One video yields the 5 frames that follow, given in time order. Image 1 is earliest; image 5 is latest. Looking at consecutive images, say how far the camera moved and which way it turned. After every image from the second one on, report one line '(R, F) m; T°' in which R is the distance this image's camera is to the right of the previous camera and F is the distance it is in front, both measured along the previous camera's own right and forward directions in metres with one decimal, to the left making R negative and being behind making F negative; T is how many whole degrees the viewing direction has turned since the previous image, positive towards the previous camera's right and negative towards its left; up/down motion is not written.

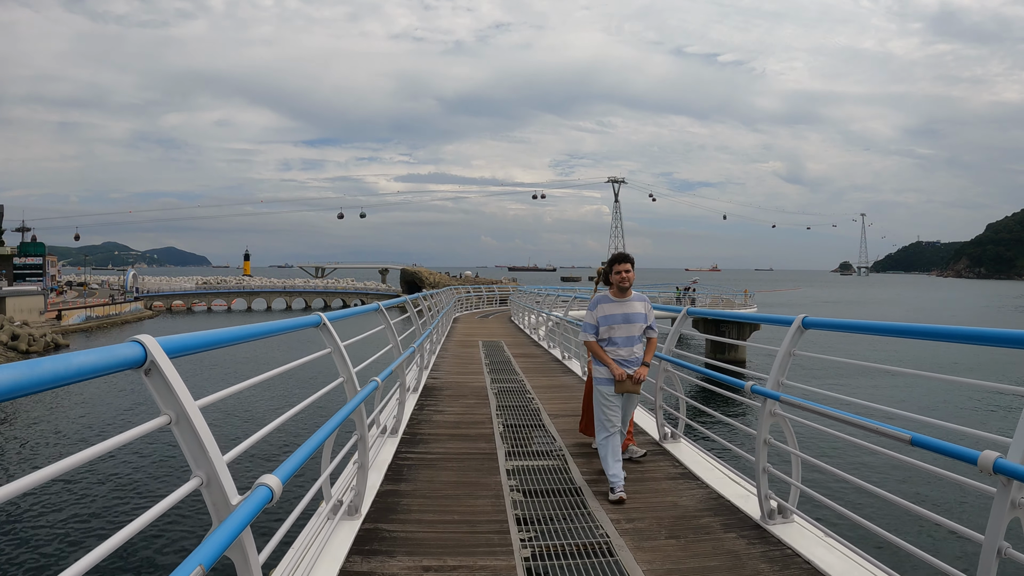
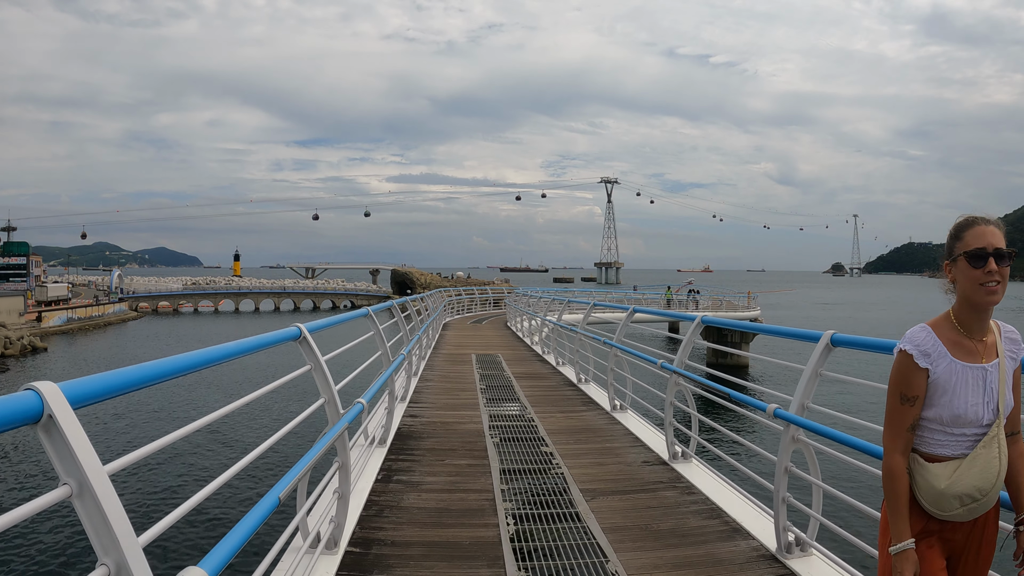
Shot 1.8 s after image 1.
(-0.1, +1.3) m; +1°
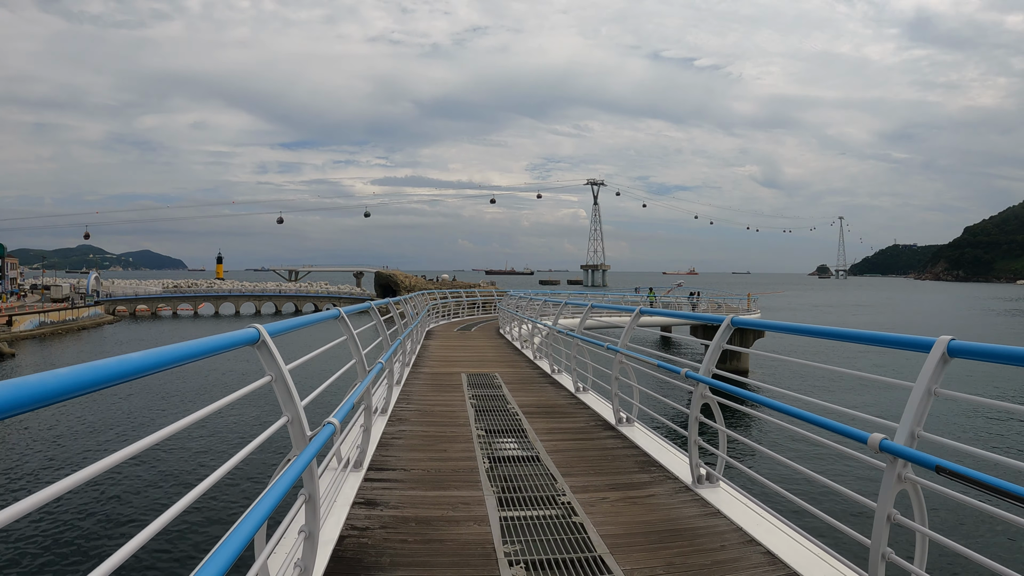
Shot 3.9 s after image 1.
(-0.2, +1.5) m; +2°
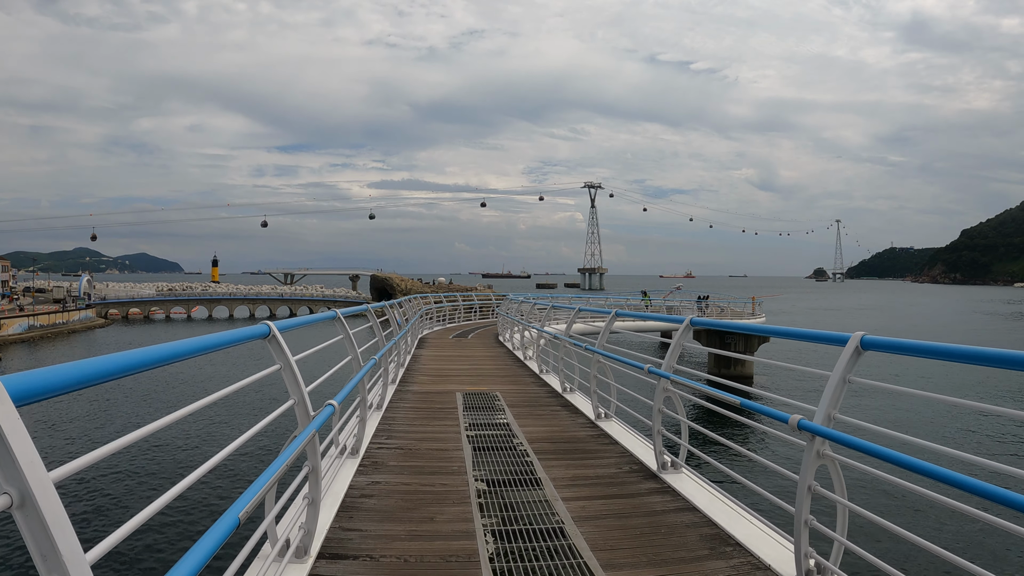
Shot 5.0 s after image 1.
(-0.1, +0.8) m; 0°
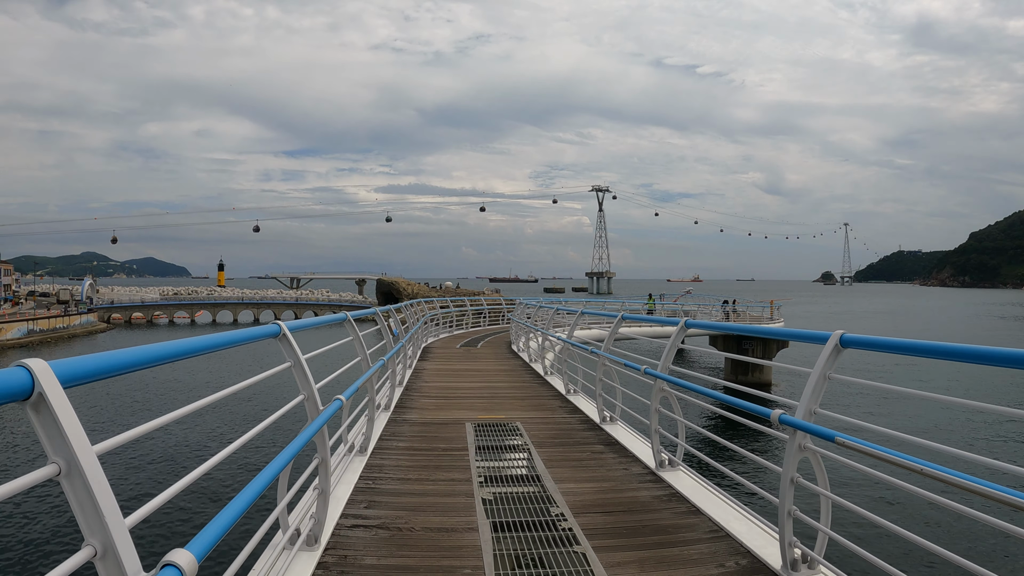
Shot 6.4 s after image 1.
(0.0, +0.2) m; -1°
